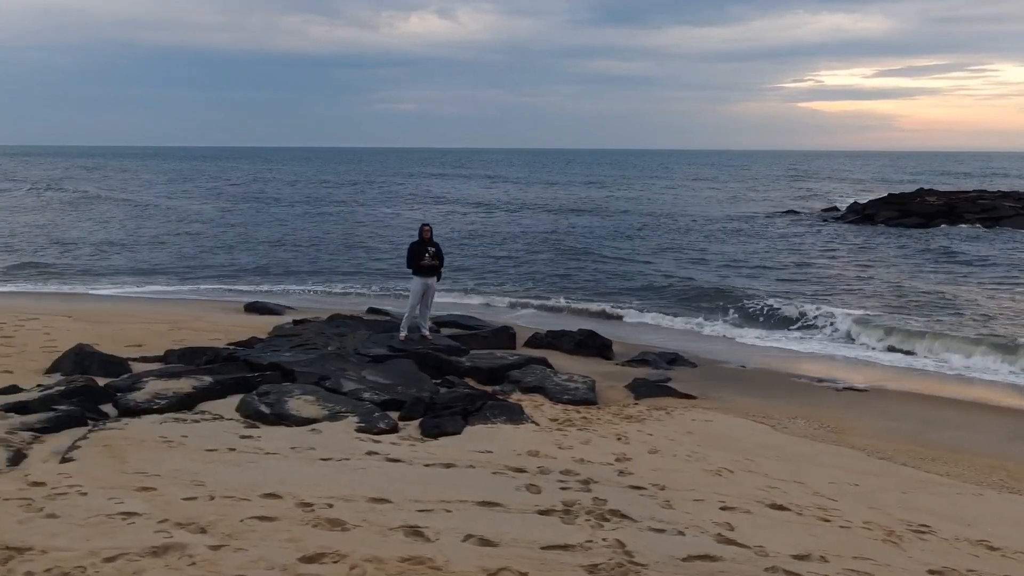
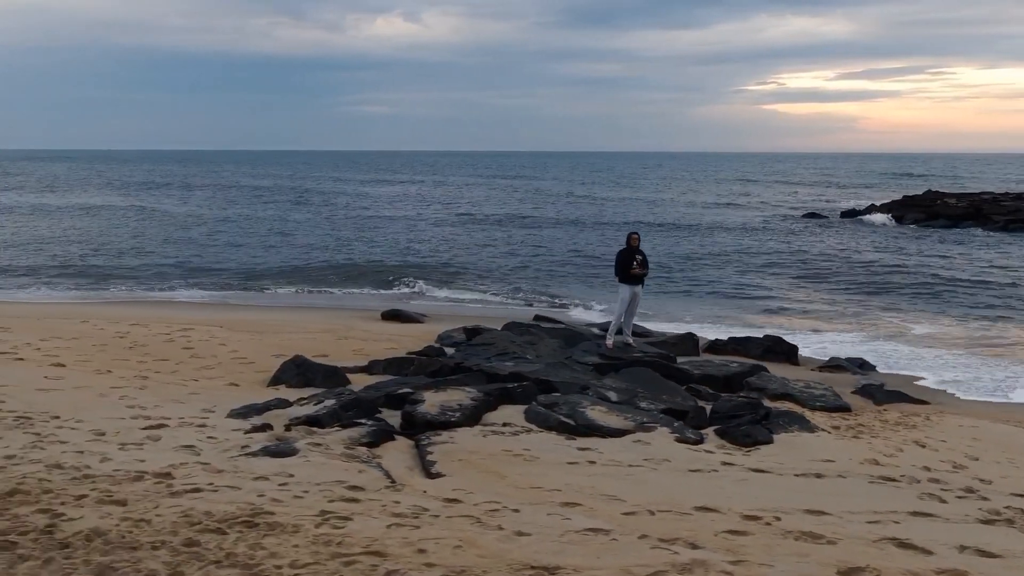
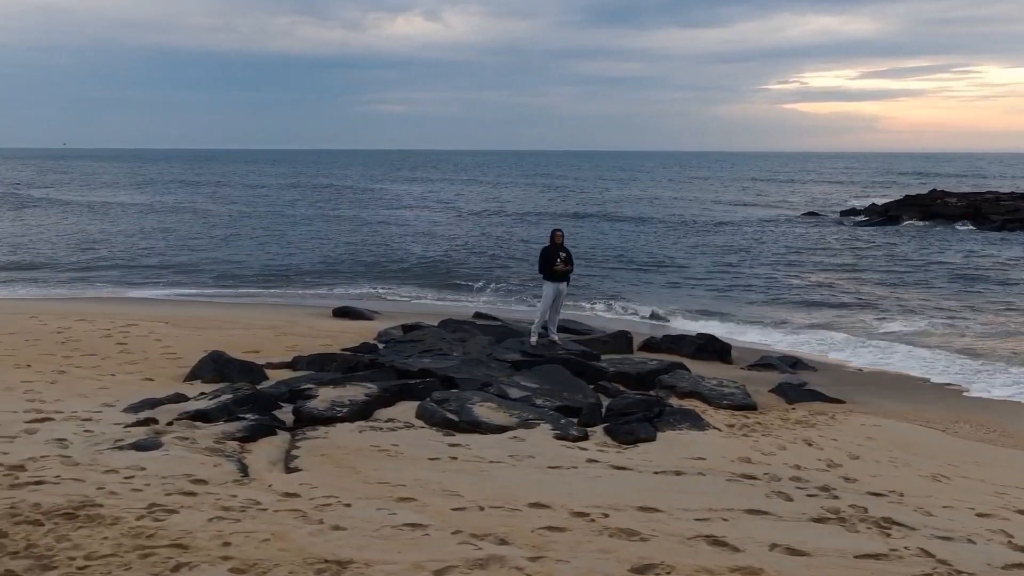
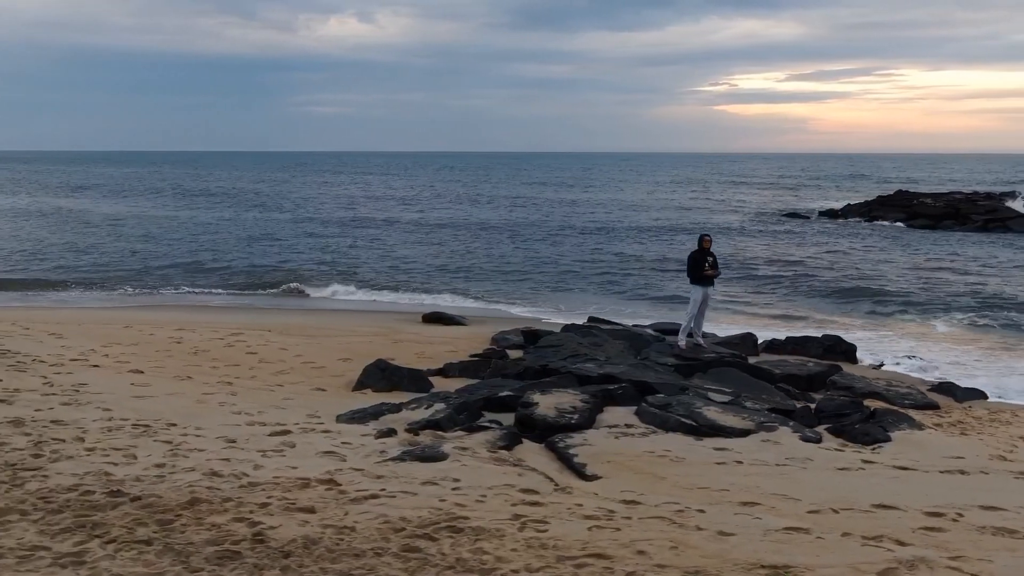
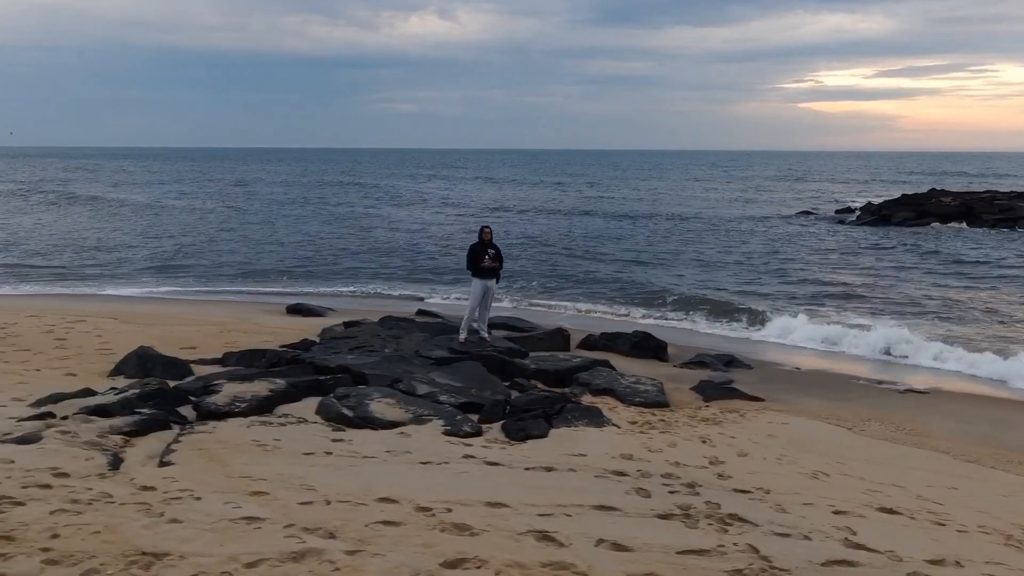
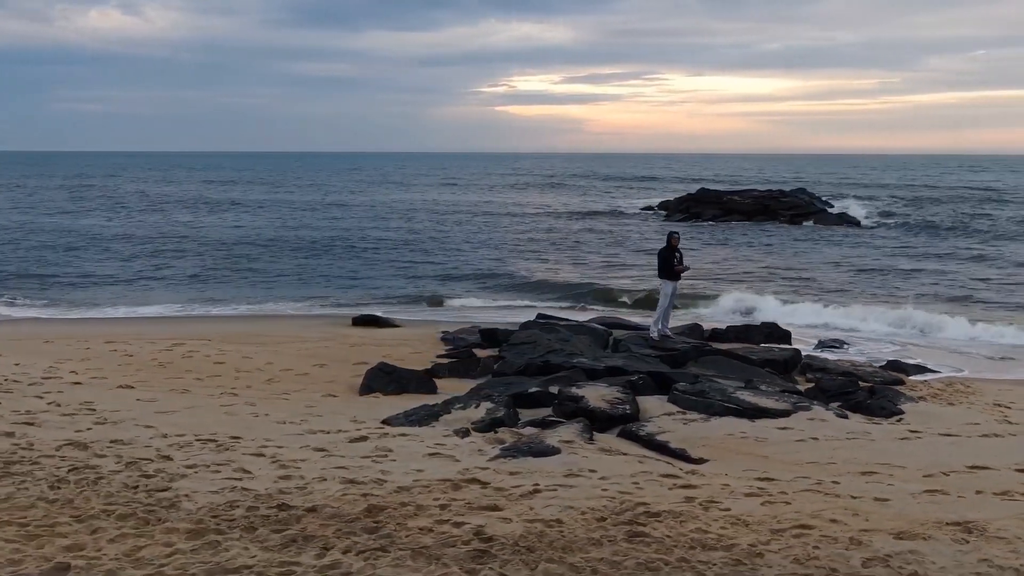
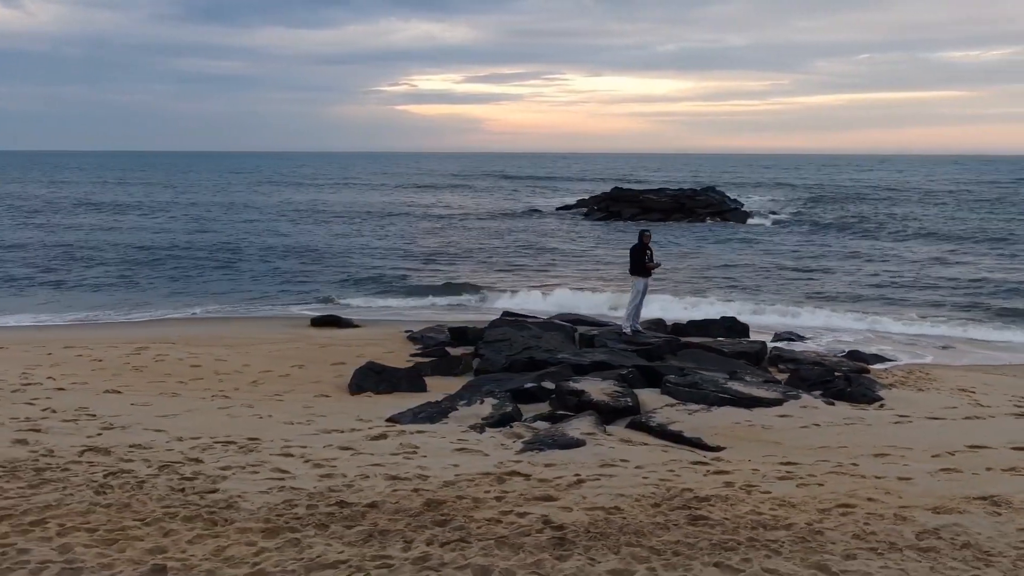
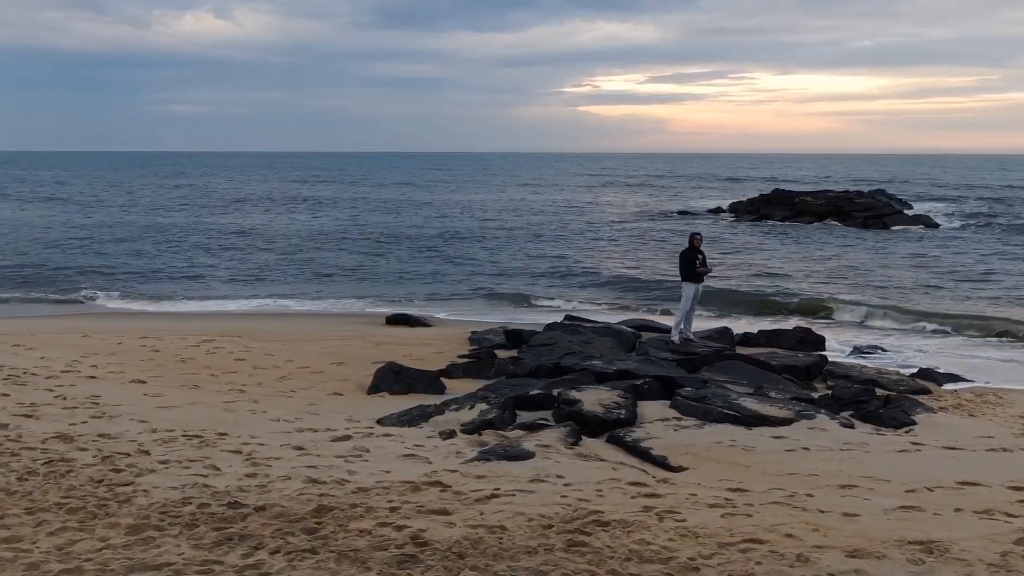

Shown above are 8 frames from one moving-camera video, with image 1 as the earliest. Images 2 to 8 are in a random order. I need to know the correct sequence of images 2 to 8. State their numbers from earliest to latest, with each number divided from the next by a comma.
5, 3, 2, 4, 8, 6, 7
